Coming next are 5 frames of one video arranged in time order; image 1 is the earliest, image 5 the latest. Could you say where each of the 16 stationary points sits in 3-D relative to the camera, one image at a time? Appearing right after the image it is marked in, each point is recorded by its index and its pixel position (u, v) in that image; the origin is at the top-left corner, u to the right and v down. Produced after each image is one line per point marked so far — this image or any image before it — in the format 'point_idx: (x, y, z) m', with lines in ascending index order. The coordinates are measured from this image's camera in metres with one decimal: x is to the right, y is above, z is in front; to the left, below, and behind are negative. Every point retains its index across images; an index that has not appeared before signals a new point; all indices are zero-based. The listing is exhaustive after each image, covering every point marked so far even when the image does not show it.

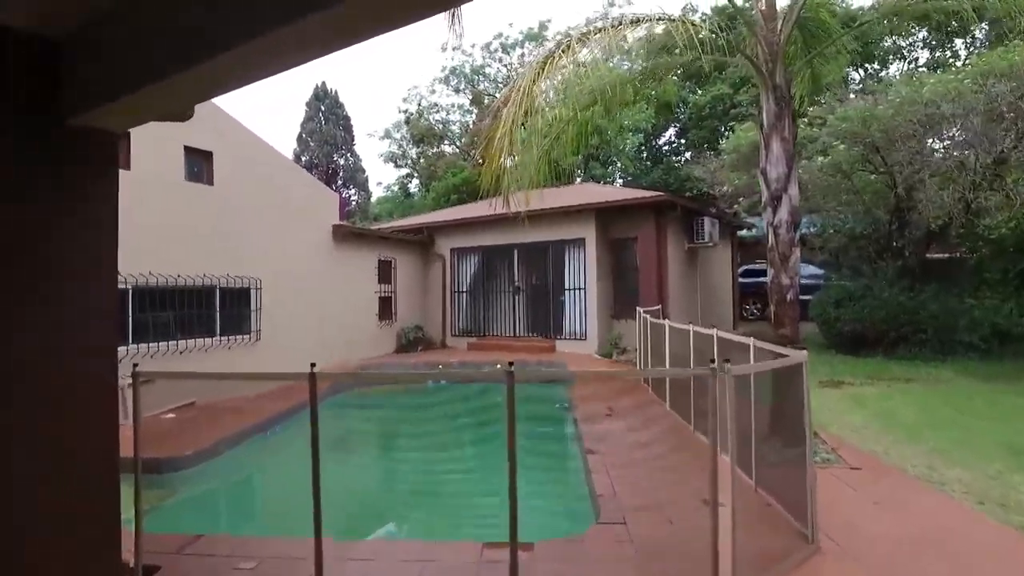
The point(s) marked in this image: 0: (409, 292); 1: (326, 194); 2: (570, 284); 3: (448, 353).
0: (-2.0, -0.1, +13.3) m
1: (-2.9, +1.5, +10.9) m
2: (+1.0, +0.1, +12.2) m
3: (-1.1, -1.2, +12.4) m
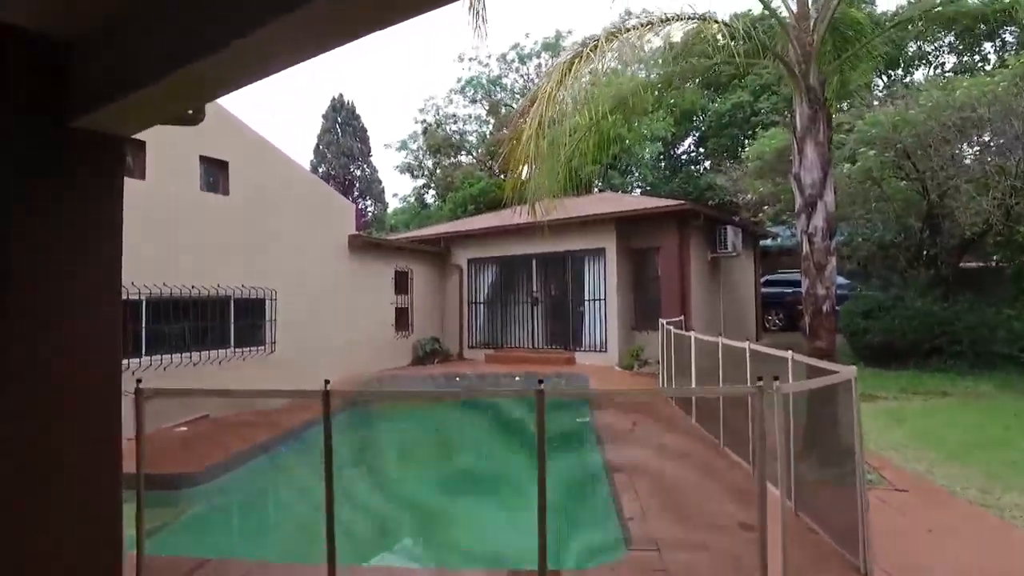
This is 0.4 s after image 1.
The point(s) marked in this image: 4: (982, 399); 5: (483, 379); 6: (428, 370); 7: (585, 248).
0: (-1.7, -0.3, +13.1) m
1: (-2.7, +1.3, +10.8) m
2: (+1.4, -0.1, +11.9) m
3: (-0.8, -1.4, +12.2) m
4: (+5.6, -1.3, +8.2) m
5: (-0.5, -1.5, +11.1) m
6: (-1.4, -1.4, +11.7) m
7: (+1.3, +0.7, +11.9) m
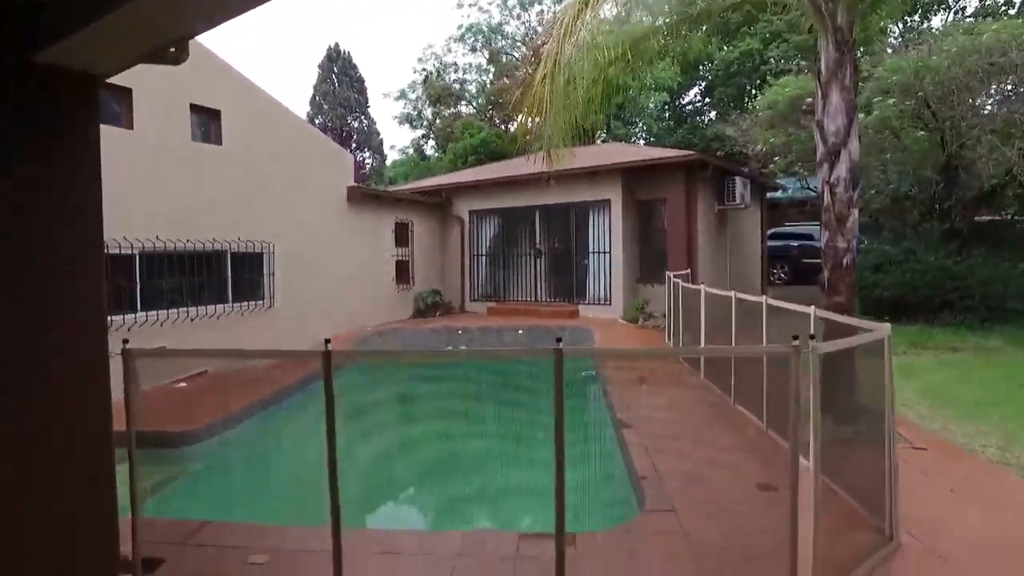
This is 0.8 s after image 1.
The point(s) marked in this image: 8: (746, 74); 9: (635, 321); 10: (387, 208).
0: (-1.6, +0.6, +12.9) m
1: (-2.6, +2.0, +10.5) m
2: (+1.4, +0.7, +11.7) m
3: (-0.8, -0.5, +12.1) m
4: (+5.7, -0.8, +8.1) m
5: (-0.4, -0.7, +11.0) m
6: (-1.4, -0.6, +11.5) m
7: (+1.3, +1.5, +11.6) m
8: (+6.0, +5.5, +17.7) m
9: (+2.0, -0.5, +10.9) m
10: (-2.1, +1.4, +11.8) m
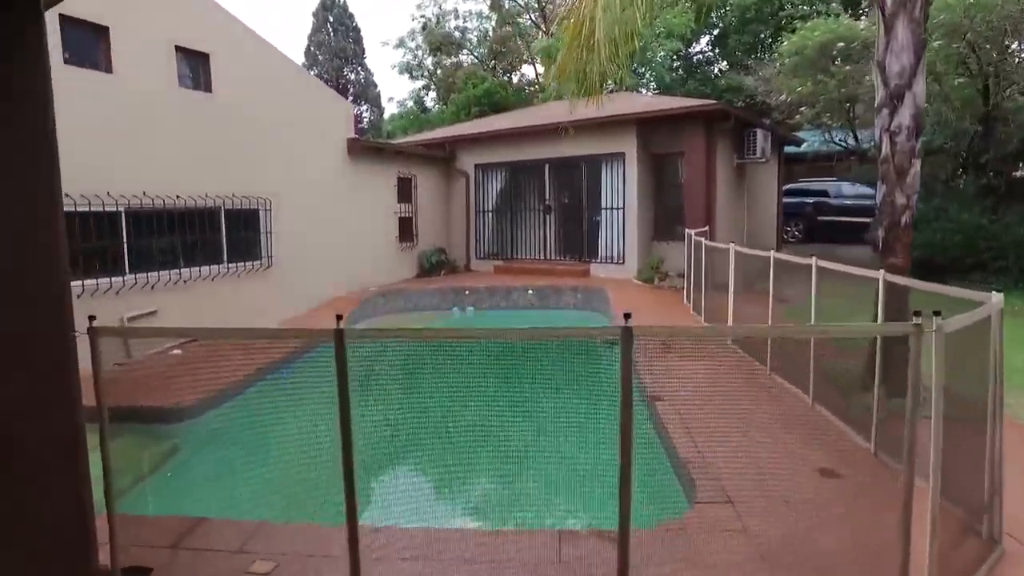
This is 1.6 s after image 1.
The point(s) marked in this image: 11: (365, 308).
0: (-1.5, +1.4, +12.4) m
1: (-2.5, +2.6, +9.8) m
2: (+1.5, +1.4, +11.2) m
3: (-0.6, +0.2, +11.6) m
4: (+5.8, -0.3, +7.7) m
5: (-0.3, -0.1, +10.6) m
6: (-1.2, +0.1, +11.1) m
7: (+1.5, +2.2, +11.0) m
8: (+6.2, +6.6, +16.9) m
9: (+2.1, +0.1, +10.5) m
10: (-2.0, +2.1, +11.2) m
11: (-2.1, -0.3, +9.8) m
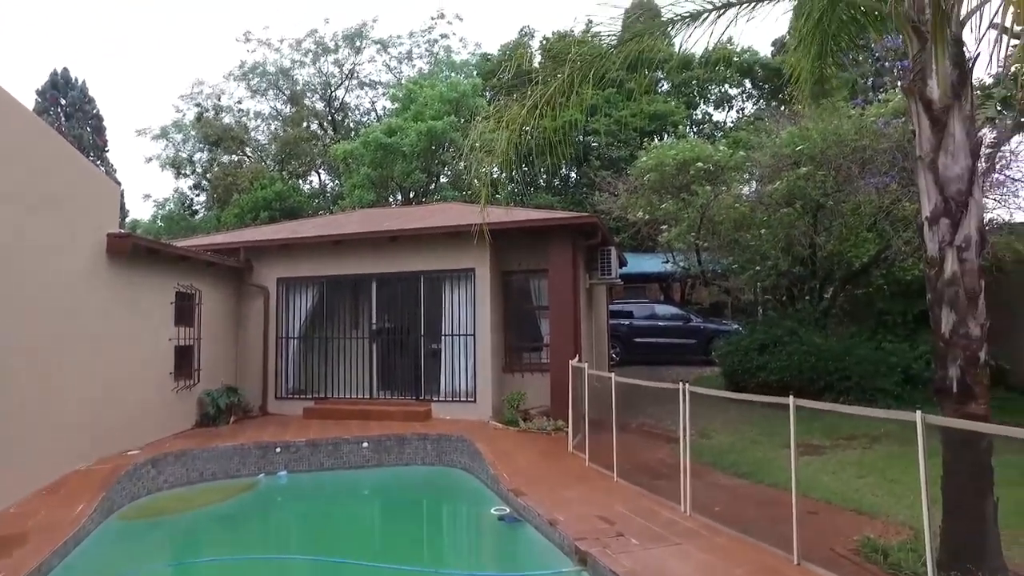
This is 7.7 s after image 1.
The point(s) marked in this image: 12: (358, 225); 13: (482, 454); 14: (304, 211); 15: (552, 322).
0: (-4.1, -0.7, +9.4) m
1: (-4.2, +1.0, +6.9) m
2: (-0.8, -0.5, +9.3) m
3: (-3.0, -1.8, +8.8) m
4: (+4.5, -1.7, +7.2) m
5: (-2.3, -1.8, +7.9) m
6: (-3.3, -1.8, +8.1) m
7: (-0.9, +0.3, +9.3) m
8: (+1.3, +3.6, +17.0) m
9: (0.0, -1.7, +8.6) m
10: (-4.2, +0.2, +8.2) m
11: (-3.7, -1.9, +6.5) m
12: (-2.3, +0.9, +10.1) m
13: (-0.3, -1.8, +7.5) m
14: (-5.2, +1.8, +16.9) m
15: (+0.5, -0.4, +8.8) m
